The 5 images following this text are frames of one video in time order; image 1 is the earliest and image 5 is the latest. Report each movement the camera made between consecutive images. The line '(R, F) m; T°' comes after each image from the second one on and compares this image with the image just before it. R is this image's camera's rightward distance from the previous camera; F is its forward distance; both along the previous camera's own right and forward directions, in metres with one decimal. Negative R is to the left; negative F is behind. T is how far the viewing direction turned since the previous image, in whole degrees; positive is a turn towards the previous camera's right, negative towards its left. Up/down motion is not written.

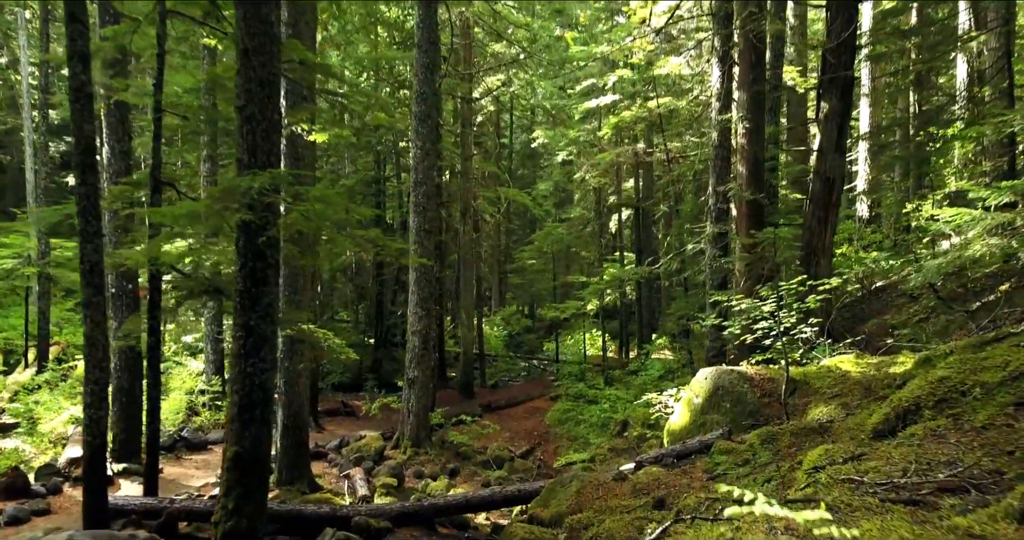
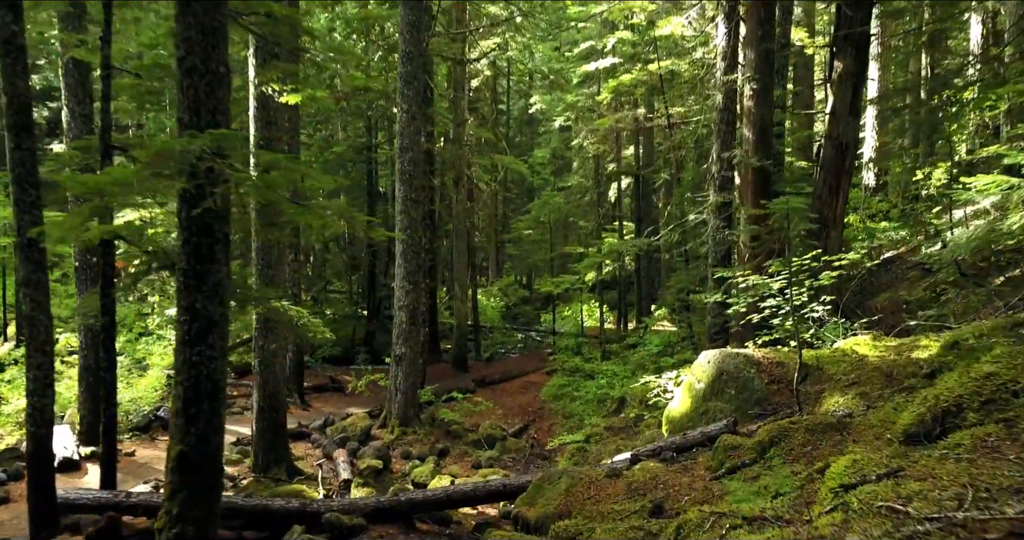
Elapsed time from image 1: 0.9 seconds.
(+0.1, +0.6) m; 0°
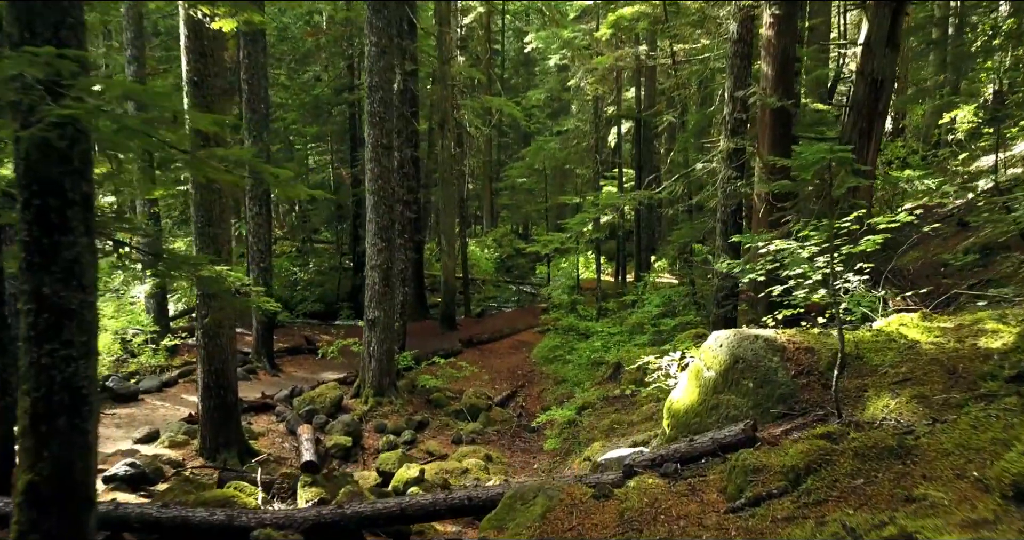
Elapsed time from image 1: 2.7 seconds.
(+0.2, +1.1) m; 0°
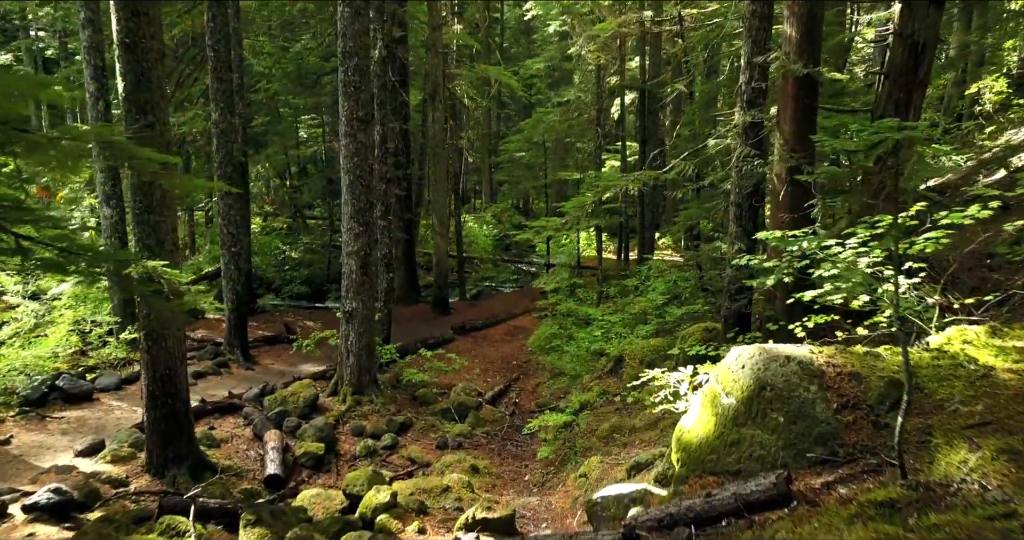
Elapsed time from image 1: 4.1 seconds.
(+0.1, +0.9) m; 0°
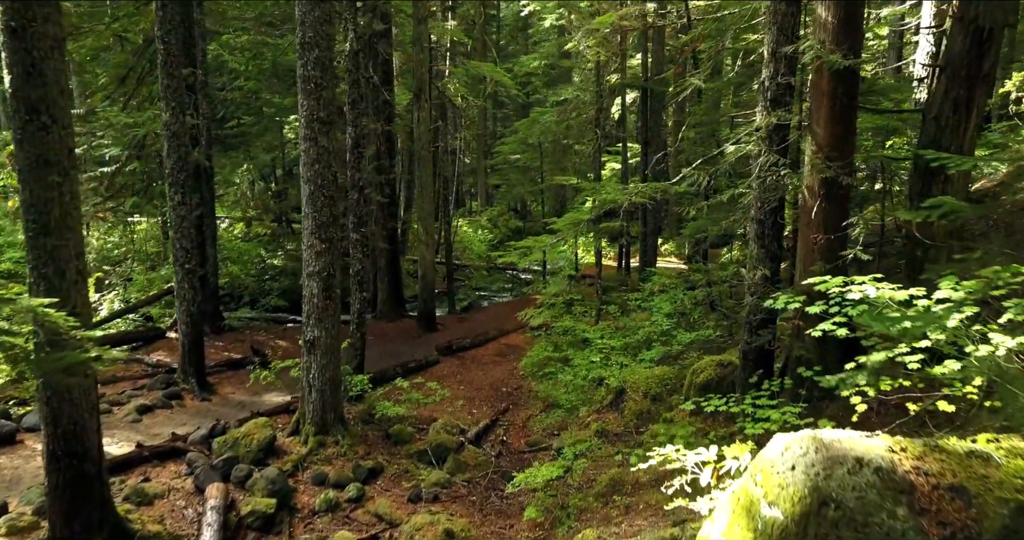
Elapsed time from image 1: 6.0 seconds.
(+0.2, +1.1) m; 0°
